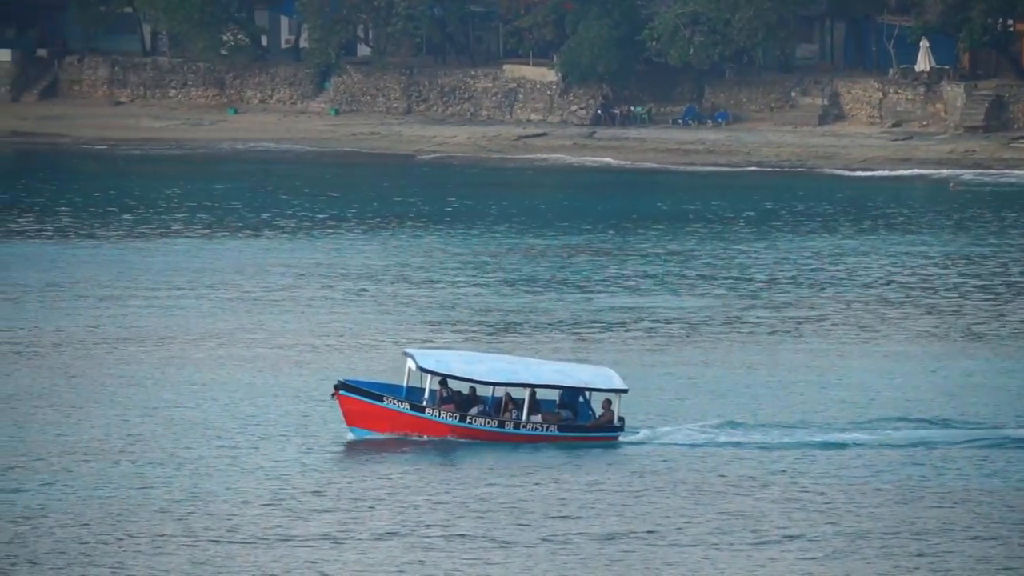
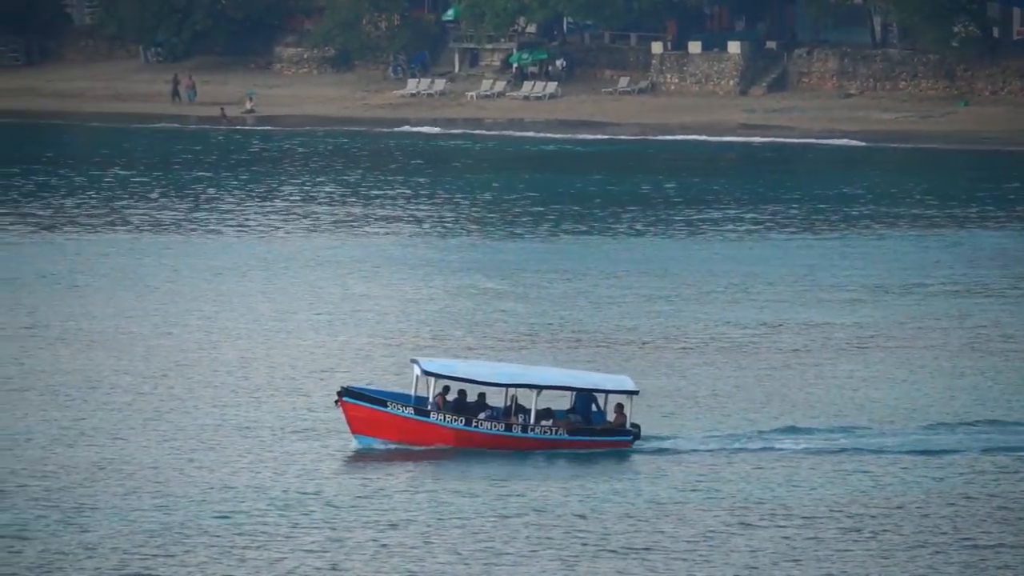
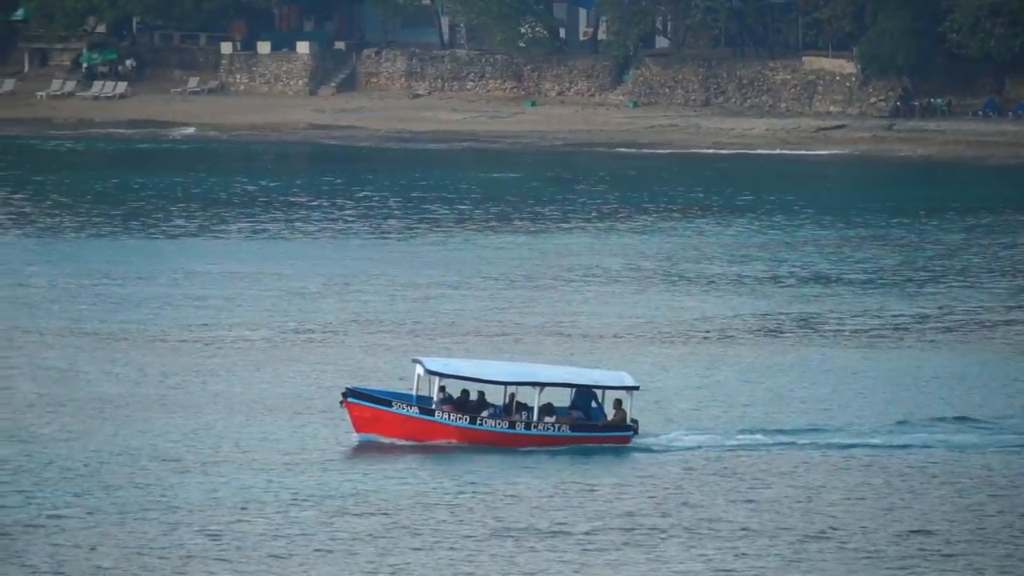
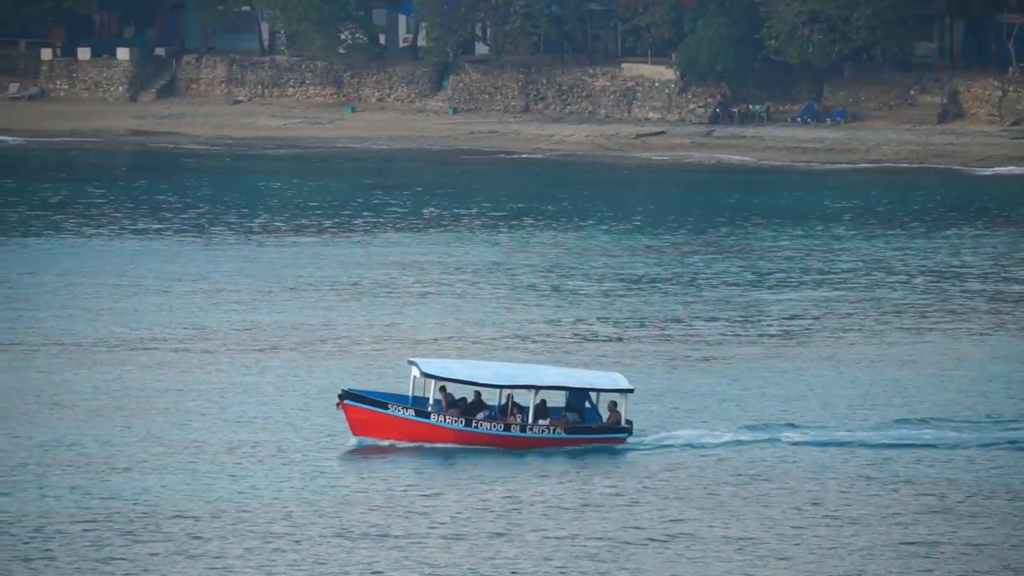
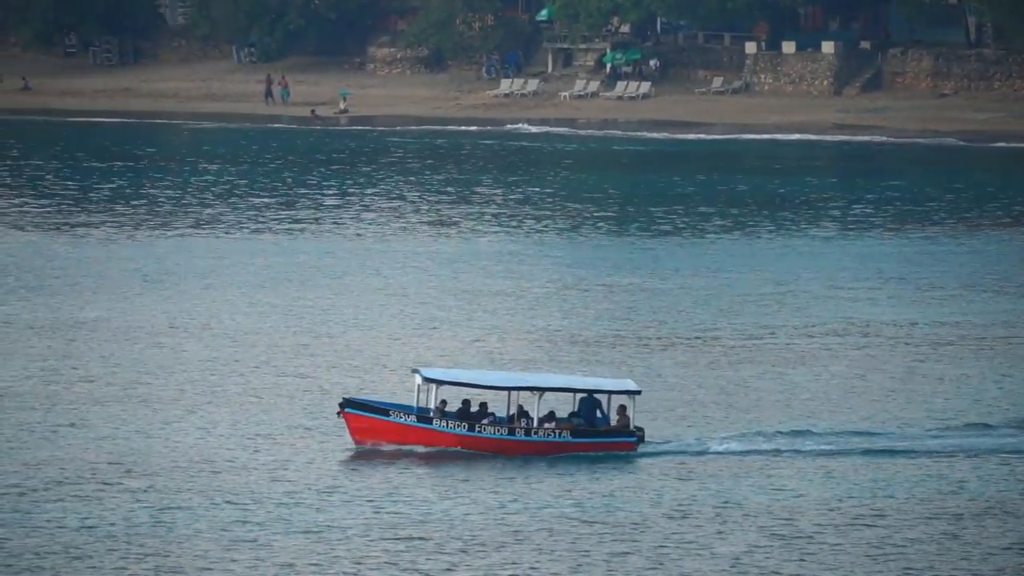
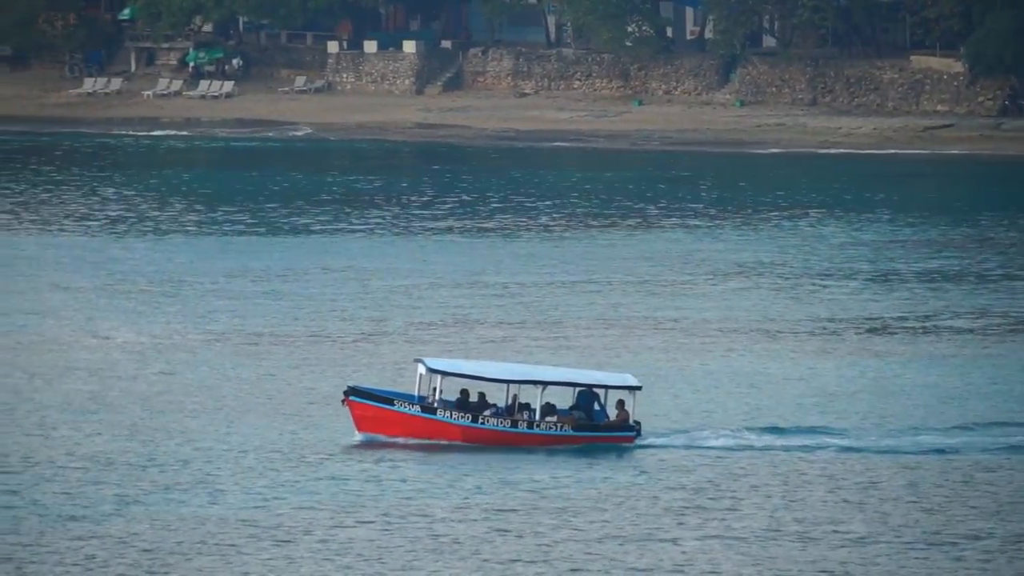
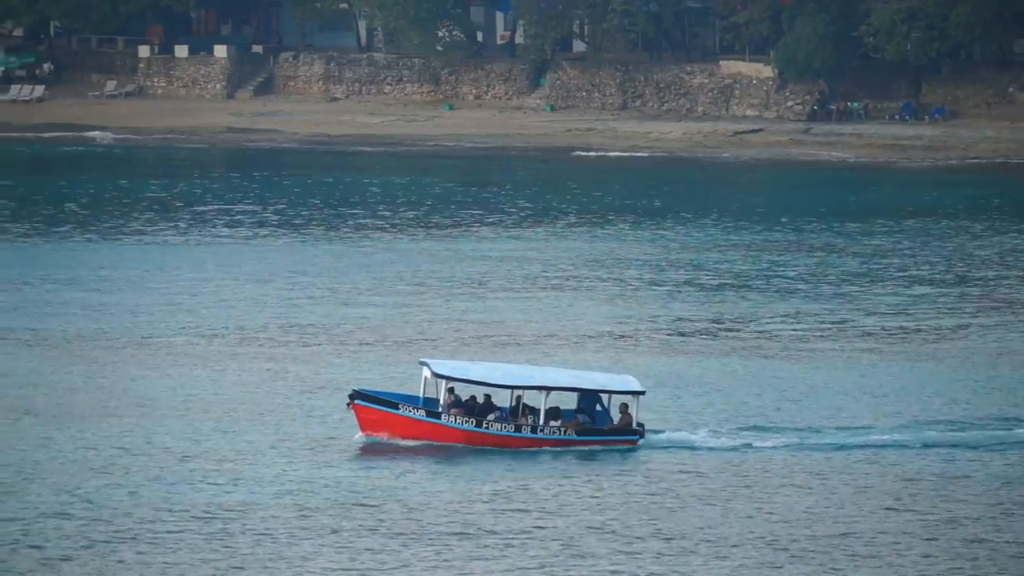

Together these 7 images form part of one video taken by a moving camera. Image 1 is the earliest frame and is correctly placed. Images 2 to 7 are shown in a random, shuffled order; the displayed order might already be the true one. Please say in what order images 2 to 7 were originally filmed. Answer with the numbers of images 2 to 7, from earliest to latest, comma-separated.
4, 7, 3, 6, 2, 5
